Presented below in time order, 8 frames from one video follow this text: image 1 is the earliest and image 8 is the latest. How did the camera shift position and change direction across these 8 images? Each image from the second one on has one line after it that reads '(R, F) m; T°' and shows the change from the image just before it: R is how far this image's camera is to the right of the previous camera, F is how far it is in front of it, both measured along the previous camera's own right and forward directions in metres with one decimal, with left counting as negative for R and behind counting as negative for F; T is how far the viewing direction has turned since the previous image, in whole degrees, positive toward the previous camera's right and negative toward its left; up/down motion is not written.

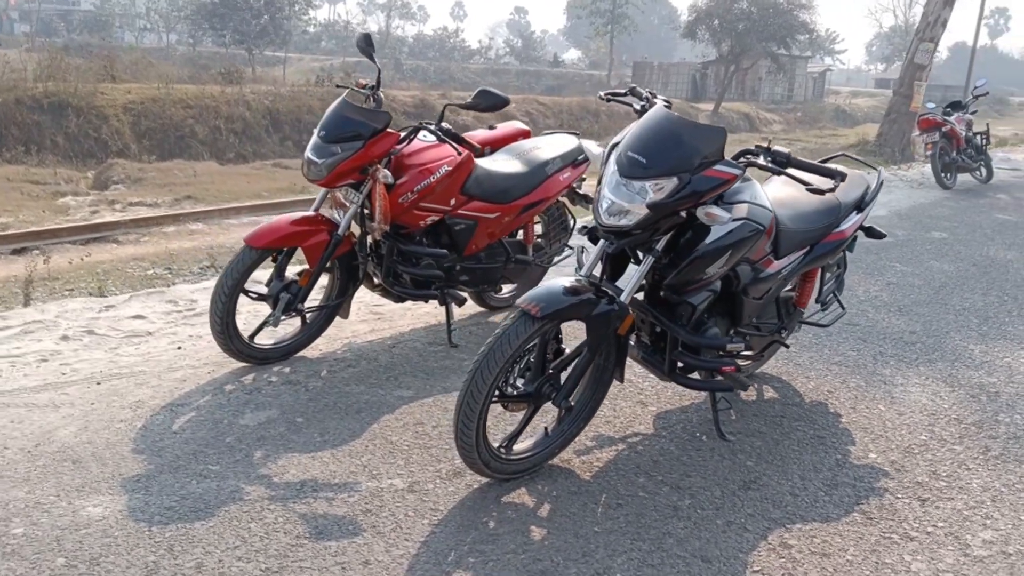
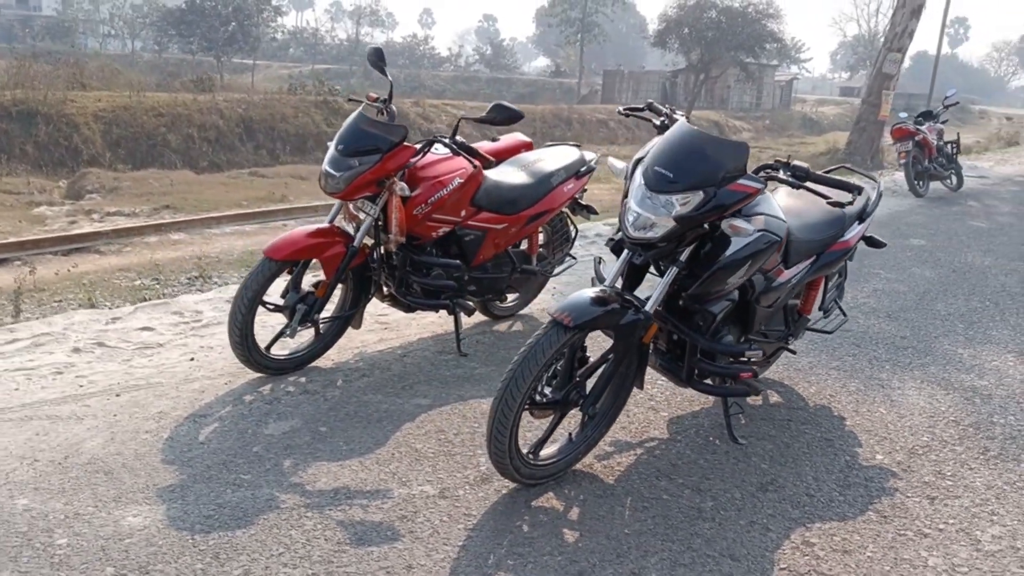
(-0.2, -0.1) m; +2°
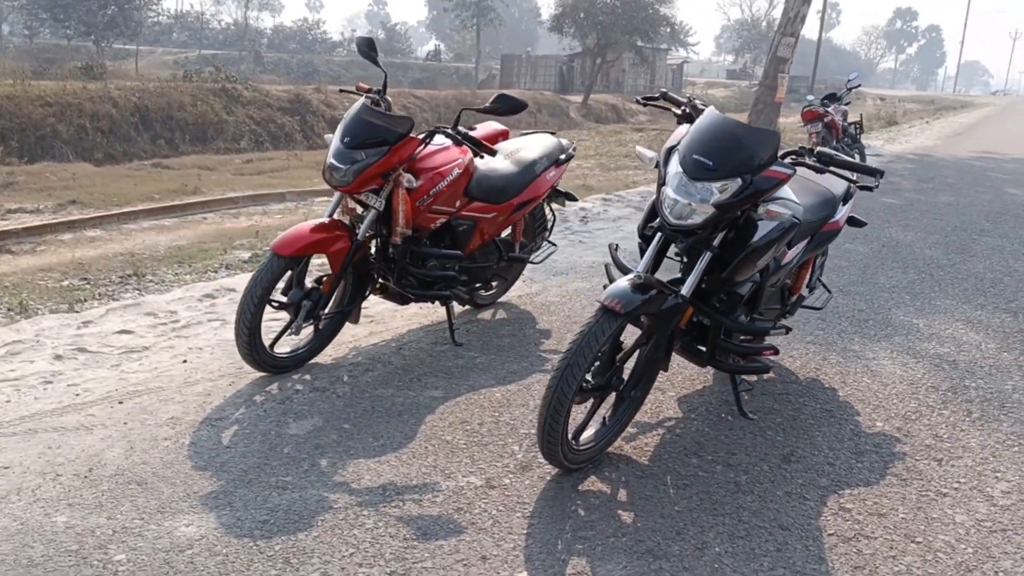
(-0.5, 0.0) m; +7°
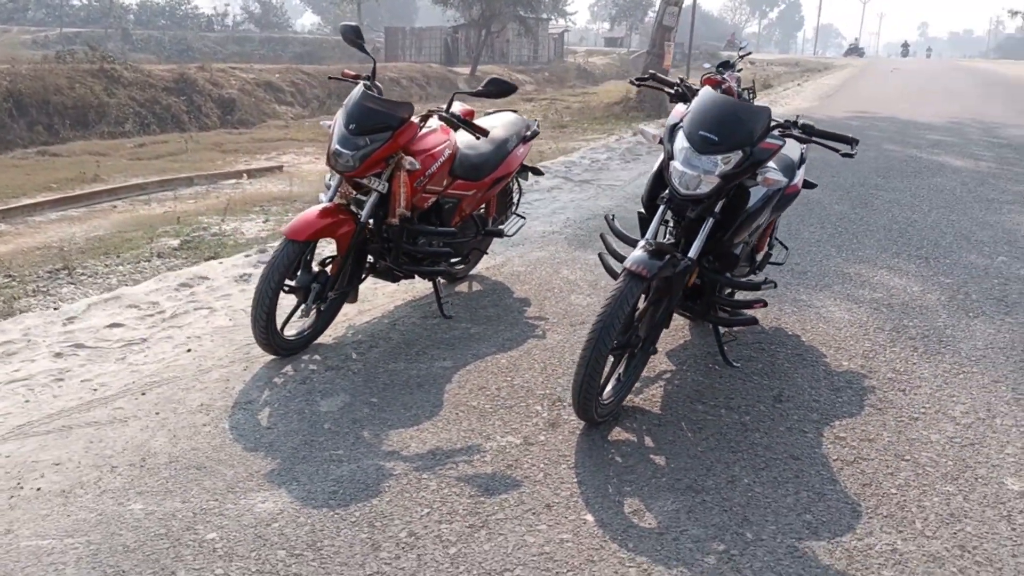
(-0.5, -0.2) m; +8°
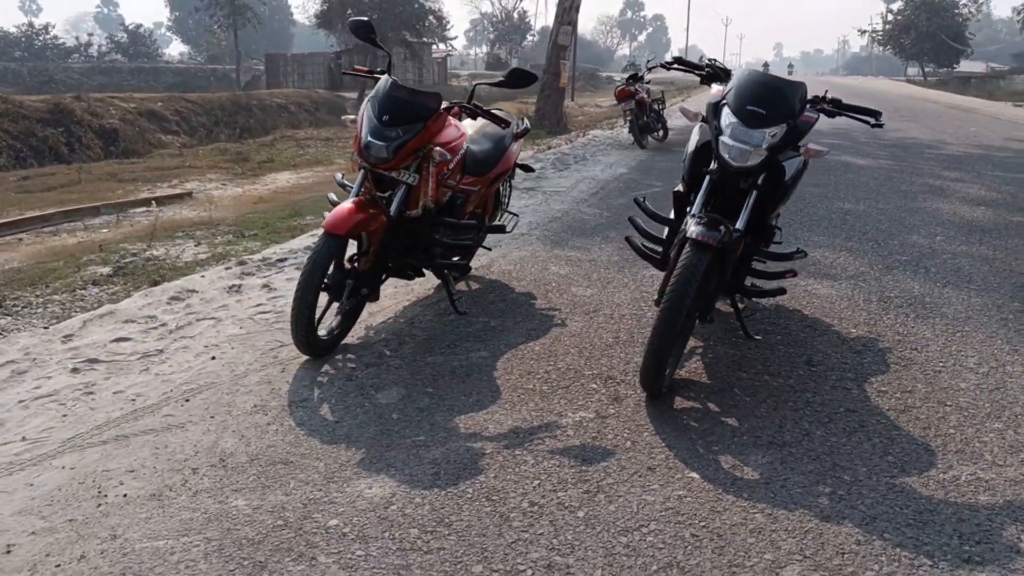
(-0.7, 0.0) m; +8°
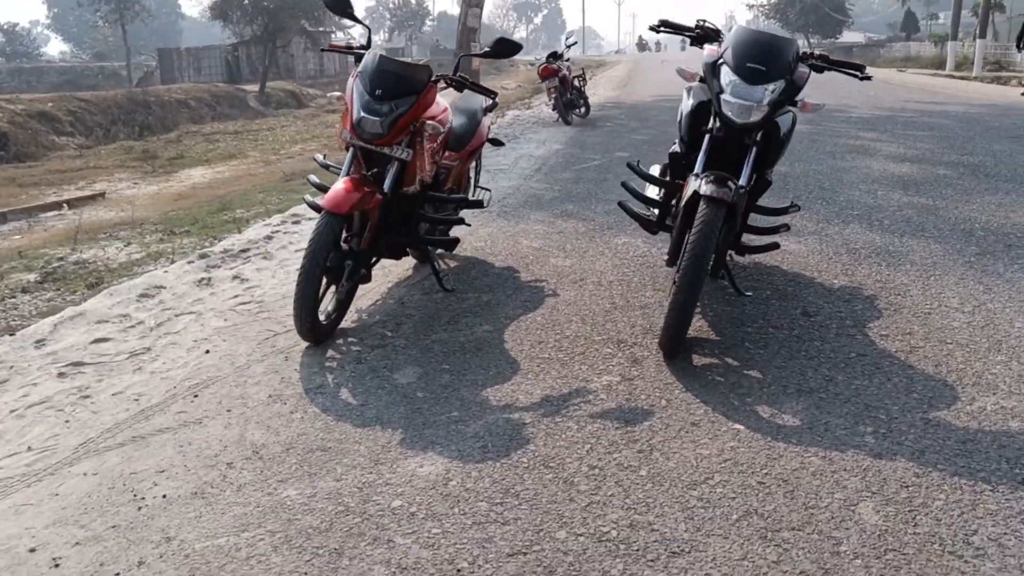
(-0.4, +0.1) m; +6°
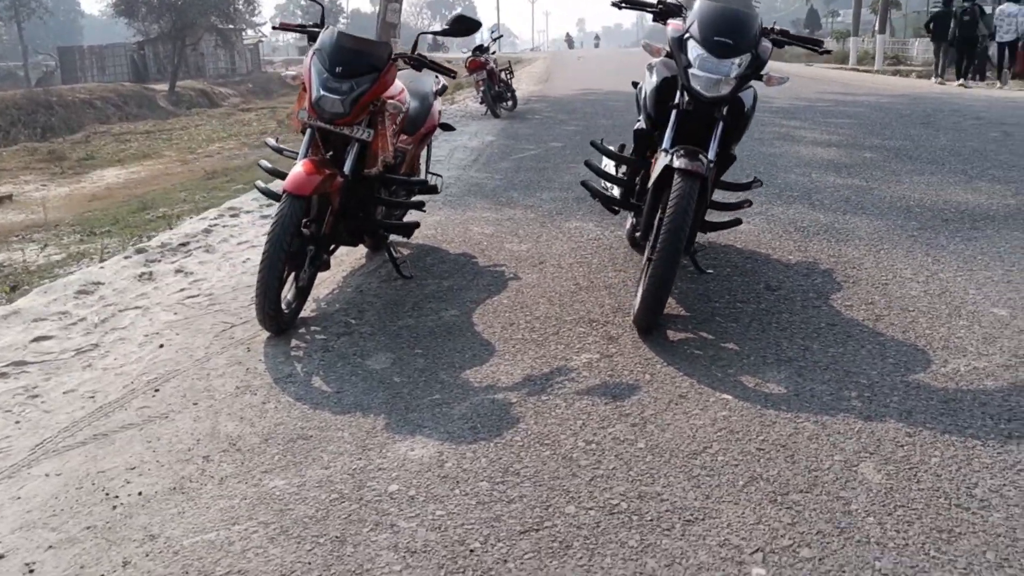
(-0.2, +0.1) m; +5°
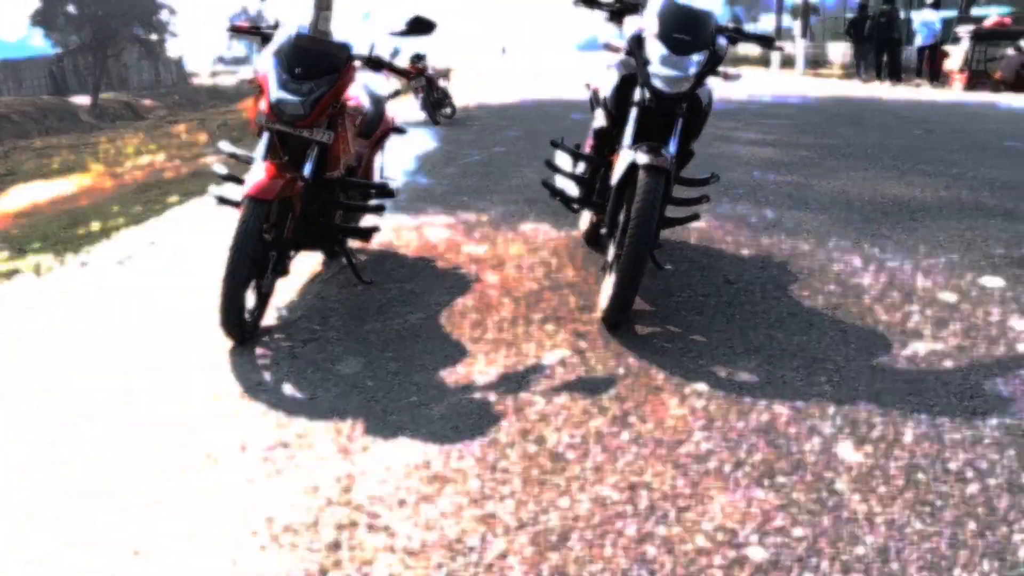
(-0.1, 0.0) m; +4°
